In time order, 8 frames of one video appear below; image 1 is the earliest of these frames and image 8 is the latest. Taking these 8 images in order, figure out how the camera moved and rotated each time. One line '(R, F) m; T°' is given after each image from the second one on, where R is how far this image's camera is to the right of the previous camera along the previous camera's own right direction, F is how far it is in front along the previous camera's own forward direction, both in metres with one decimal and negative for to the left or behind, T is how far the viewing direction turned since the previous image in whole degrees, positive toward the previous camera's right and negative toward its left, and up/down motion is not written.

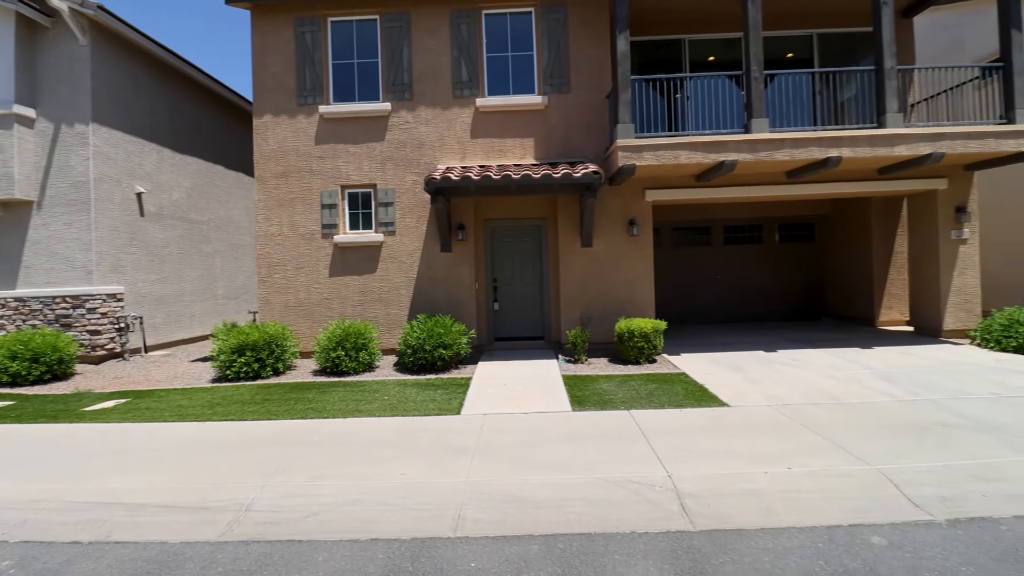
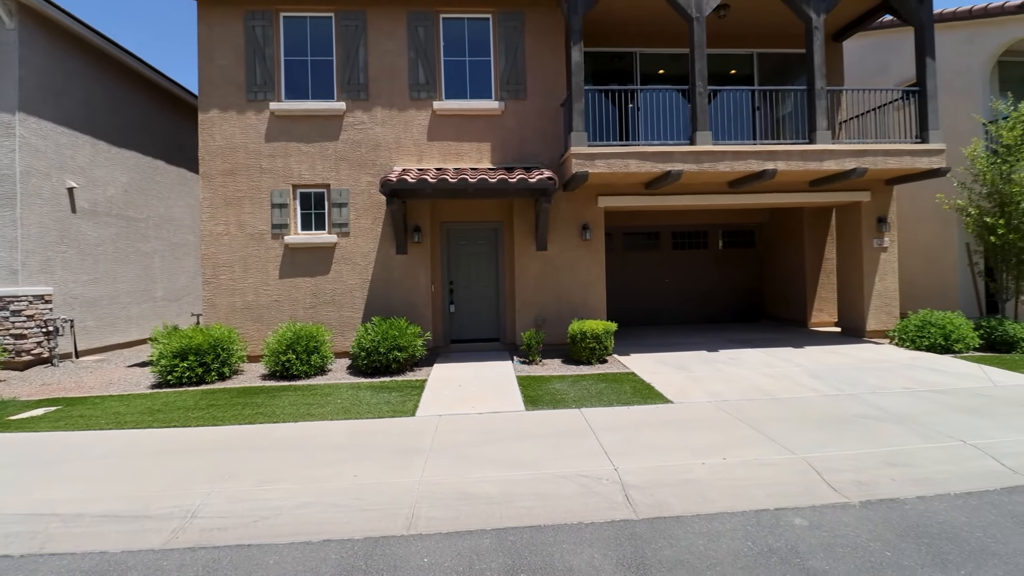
(0.0, -0.1) m; +5°
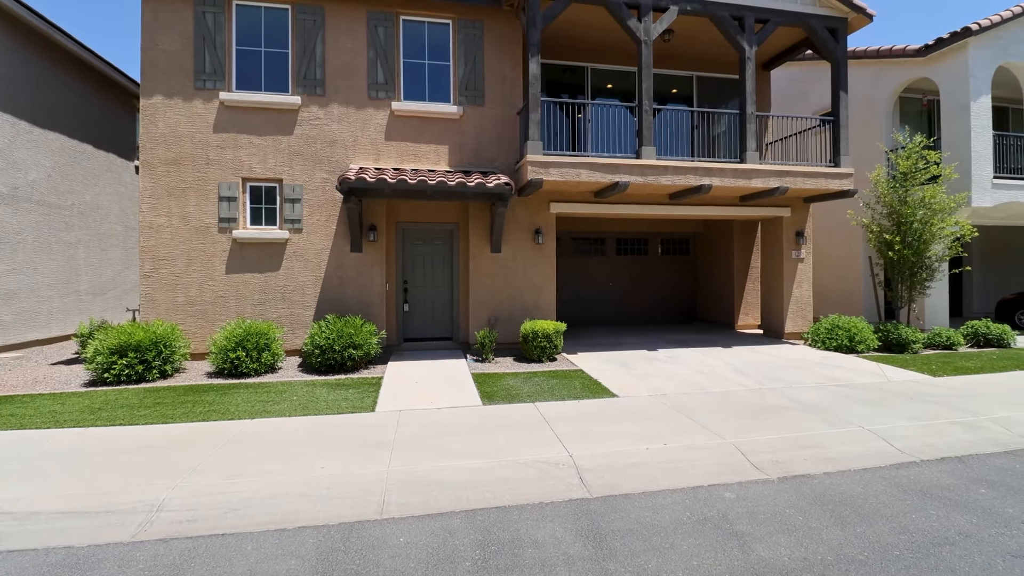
(-0.2, -0.3) m; +7°
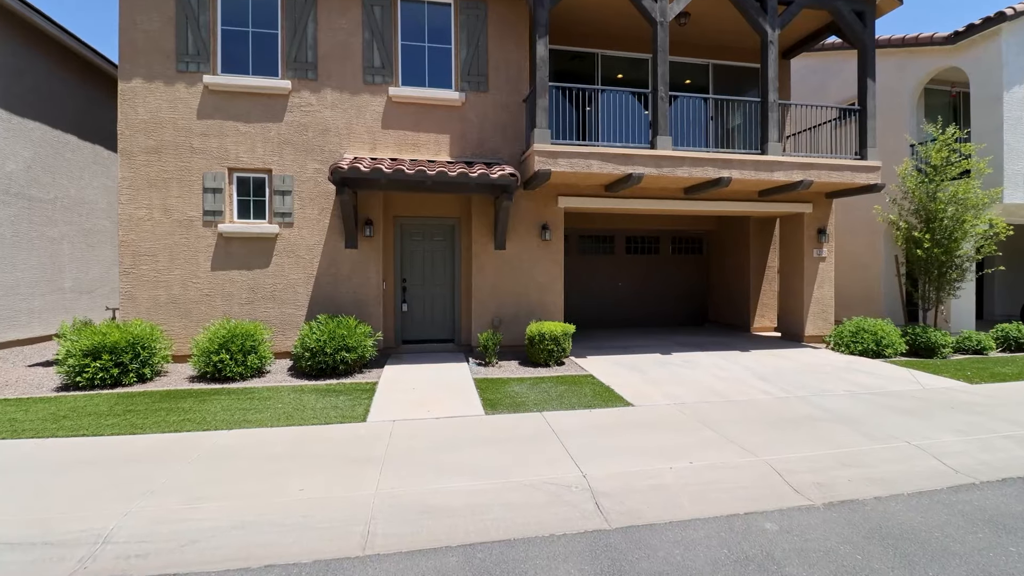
(0.0, +0.6) m; 0°
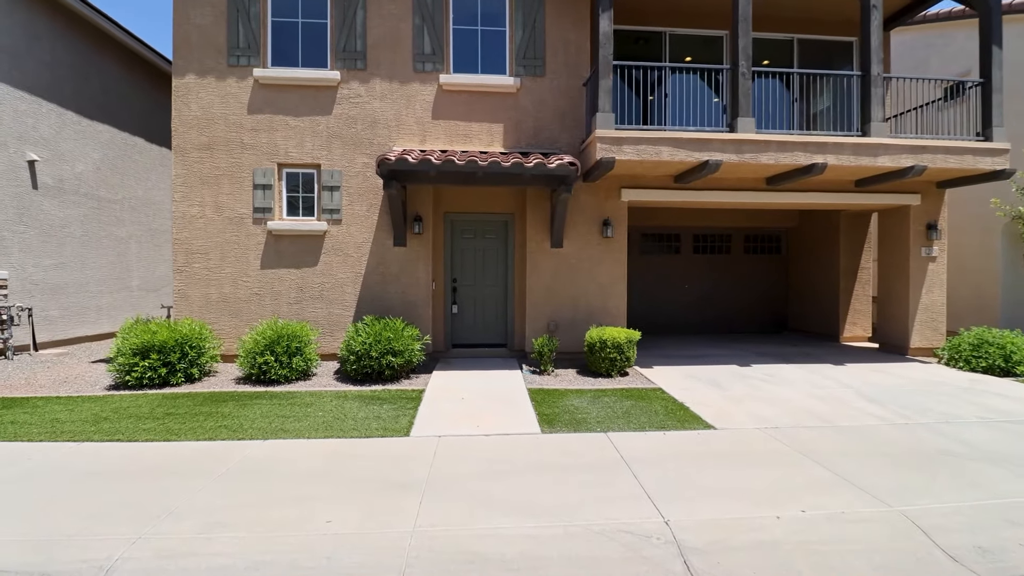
(-0.1, +0.7) m; -6°
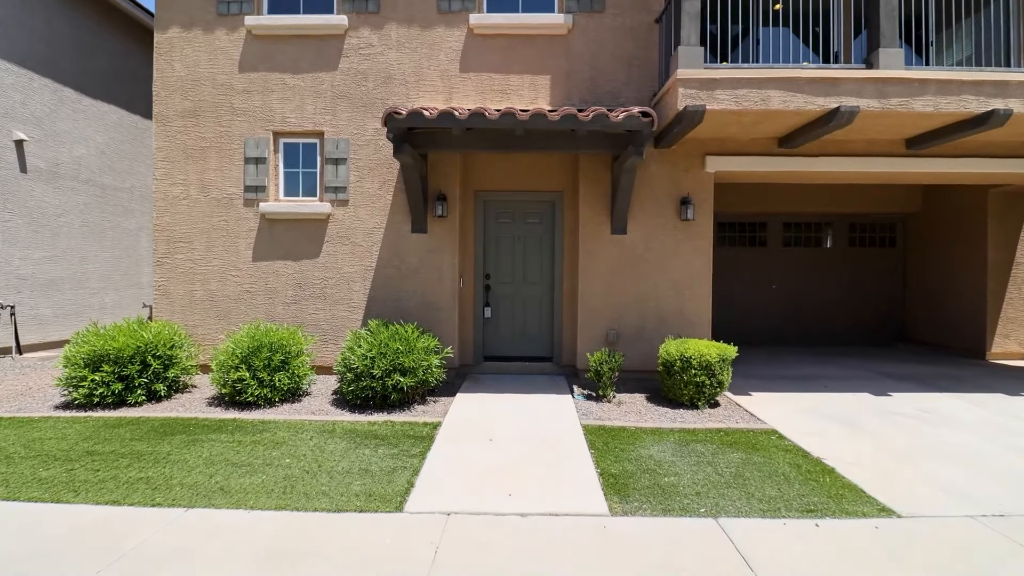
(0.0, +1.9) m; -5°
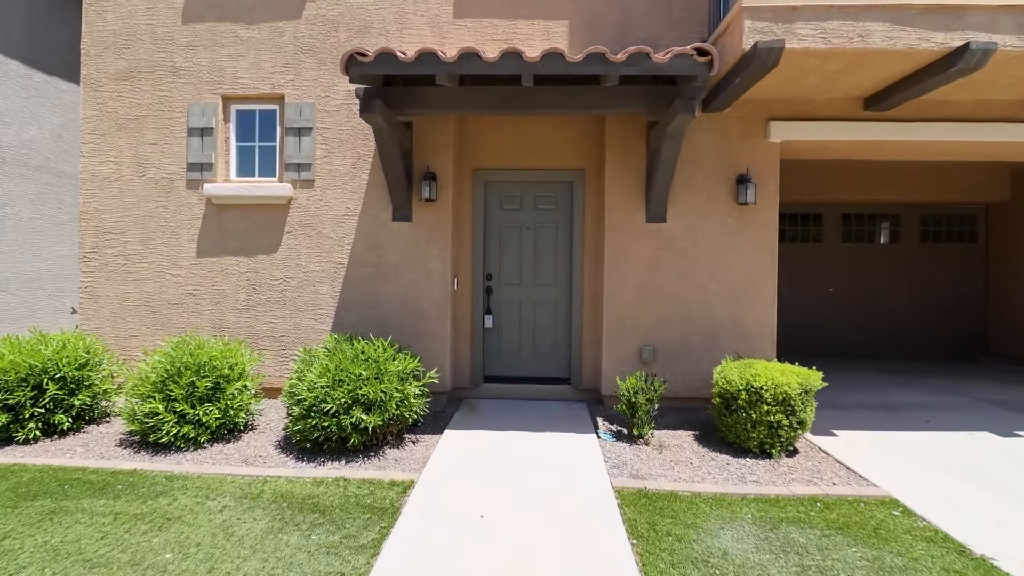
(+0.1, +1.4) m; -2°
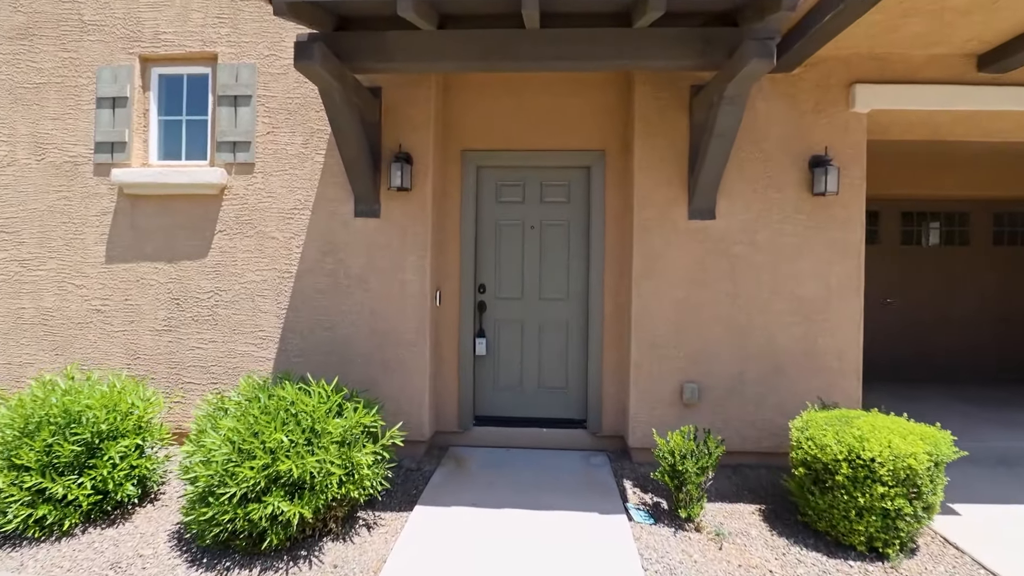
(+0.1, +1.3) m; -1°
